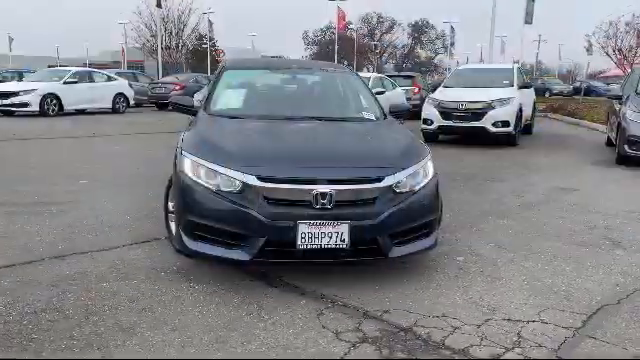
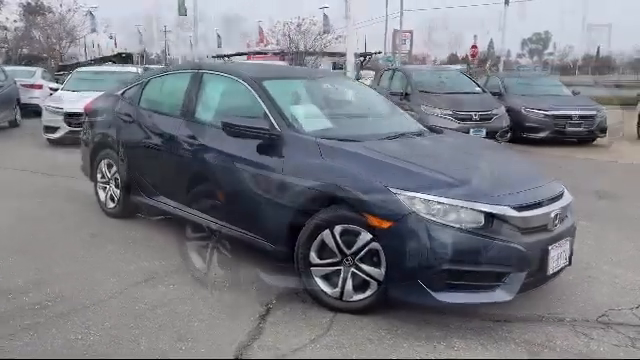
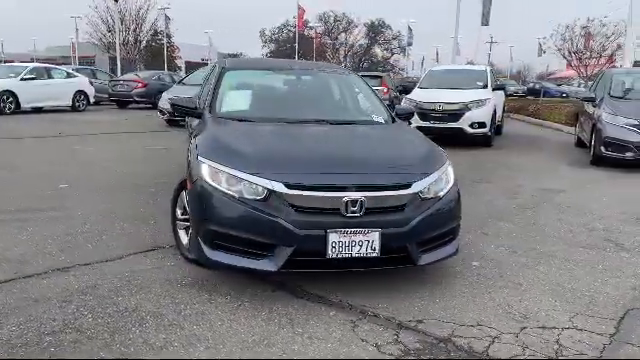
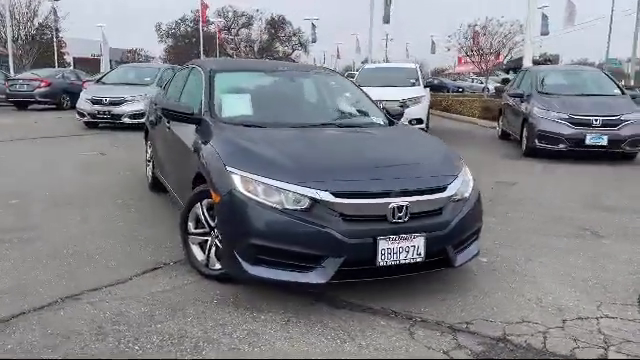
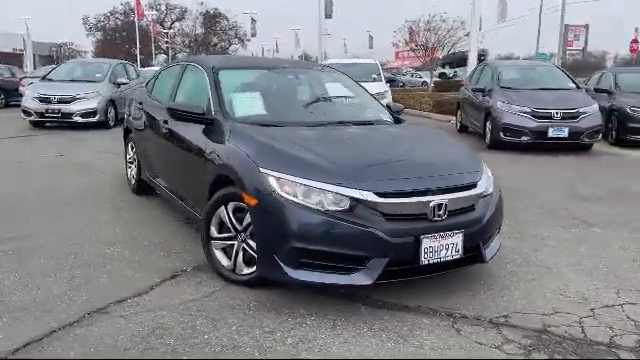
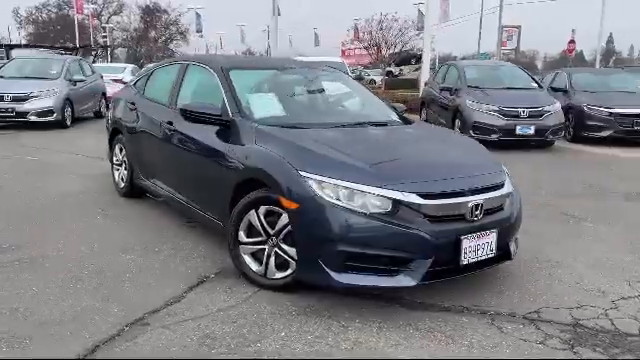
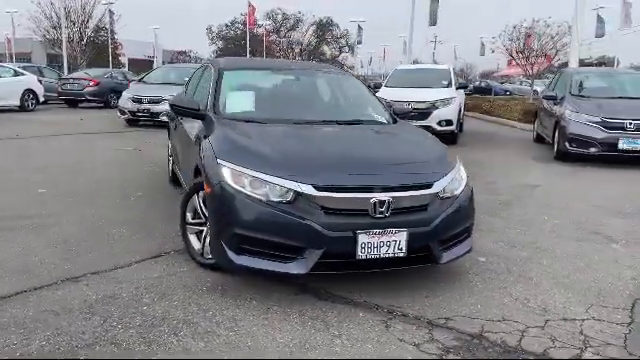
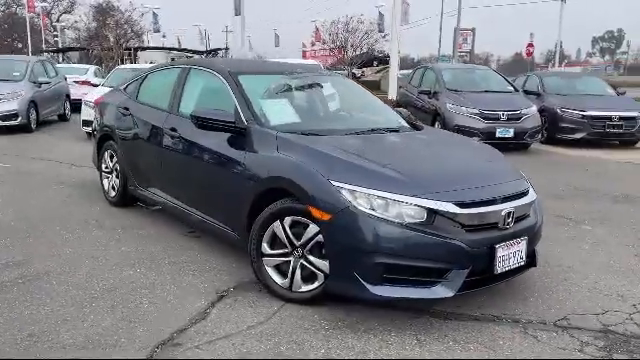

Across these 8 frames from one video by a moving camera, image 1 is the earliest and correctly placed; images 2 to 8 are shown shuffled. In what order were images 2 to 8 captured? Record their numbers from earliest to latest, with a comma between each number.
3, 7, 4, 5, 6, 8, 2
